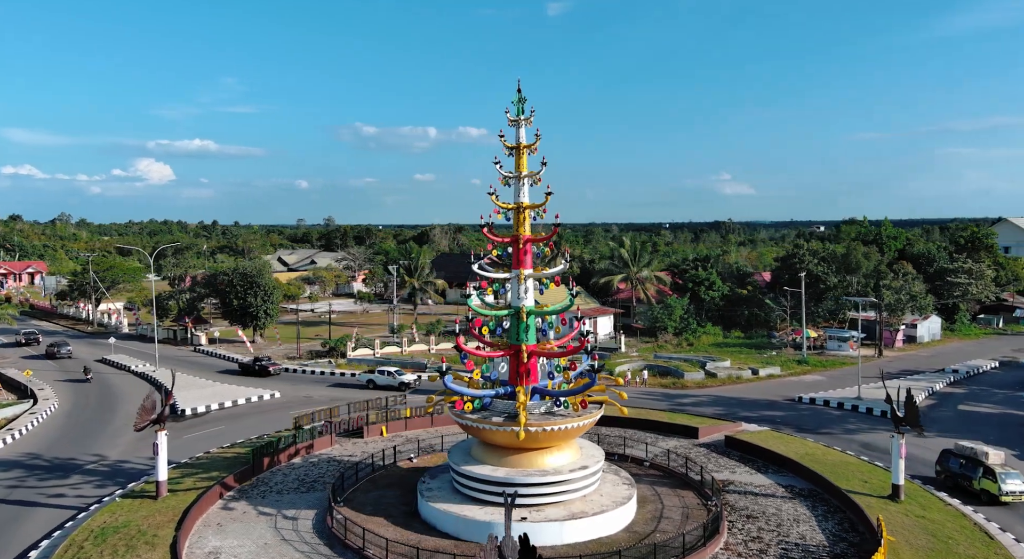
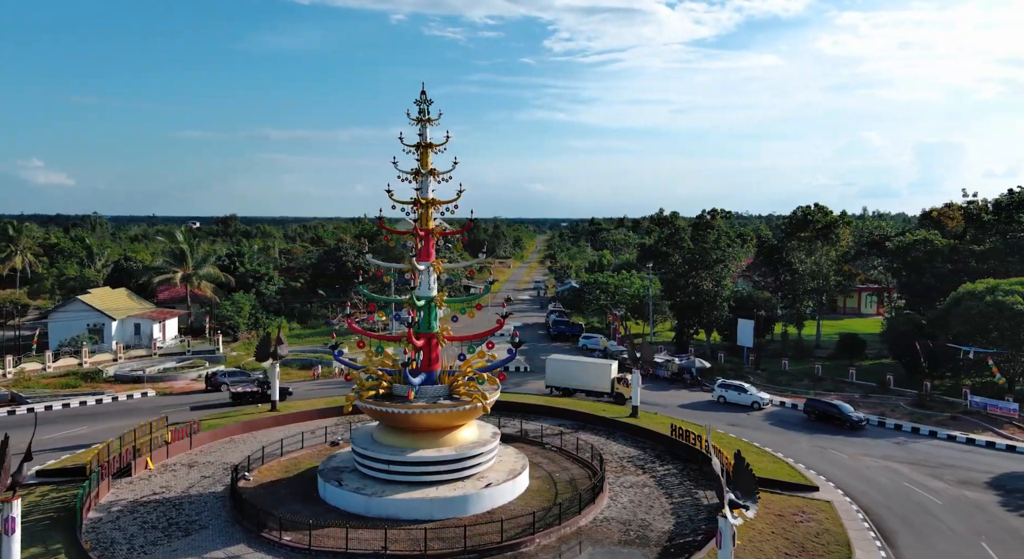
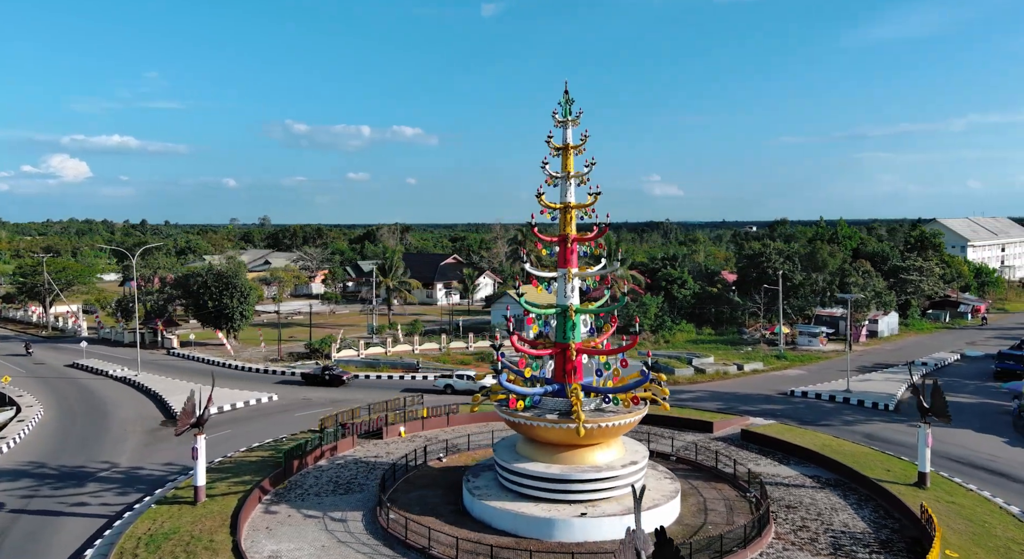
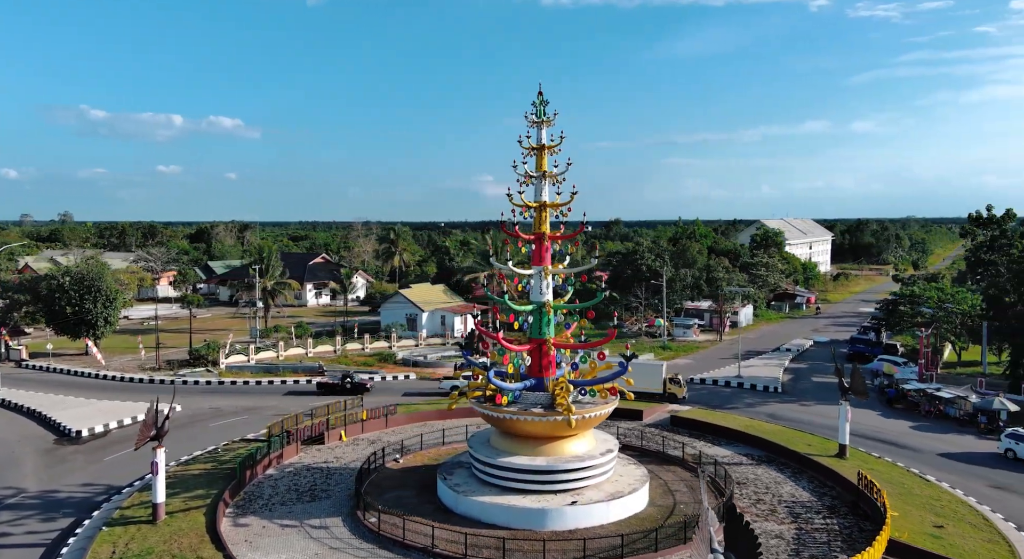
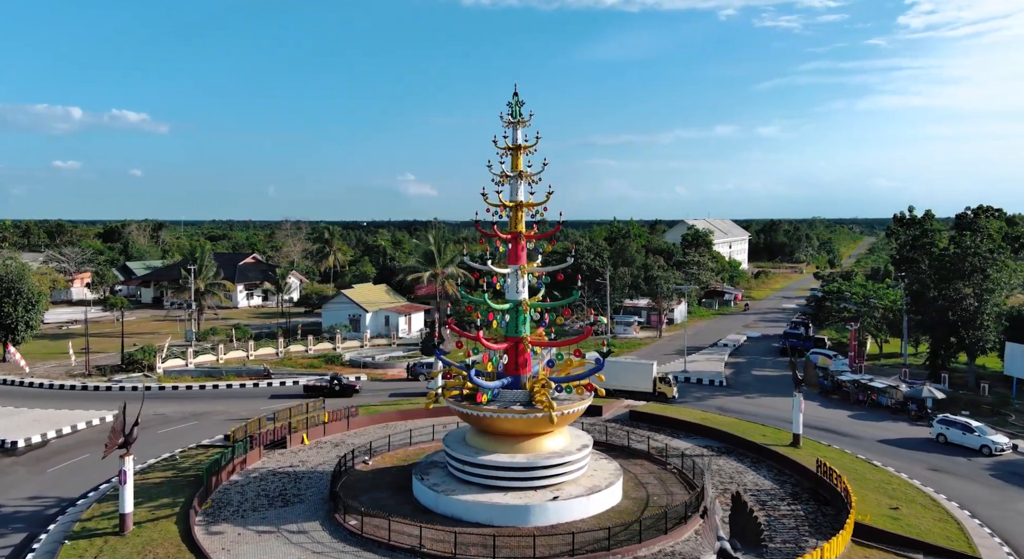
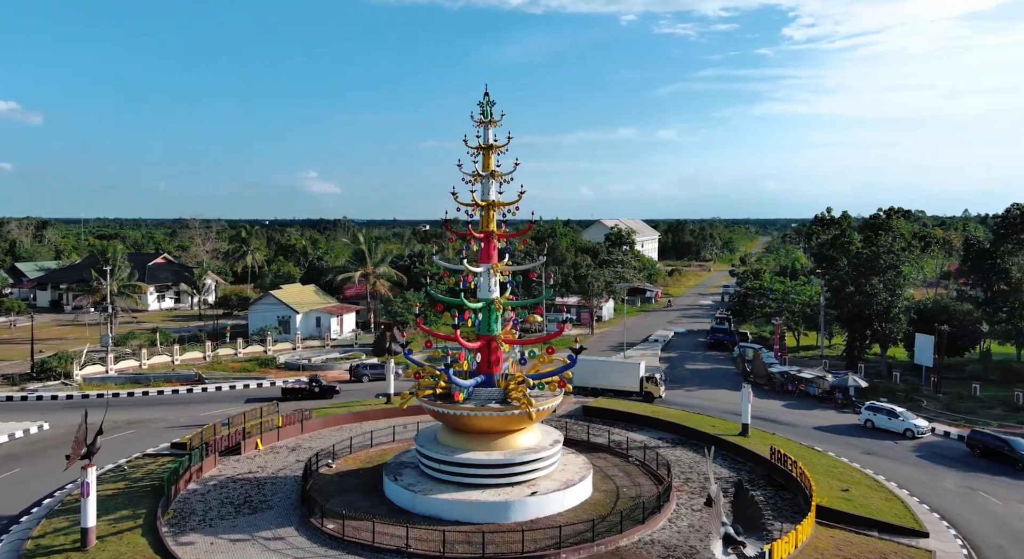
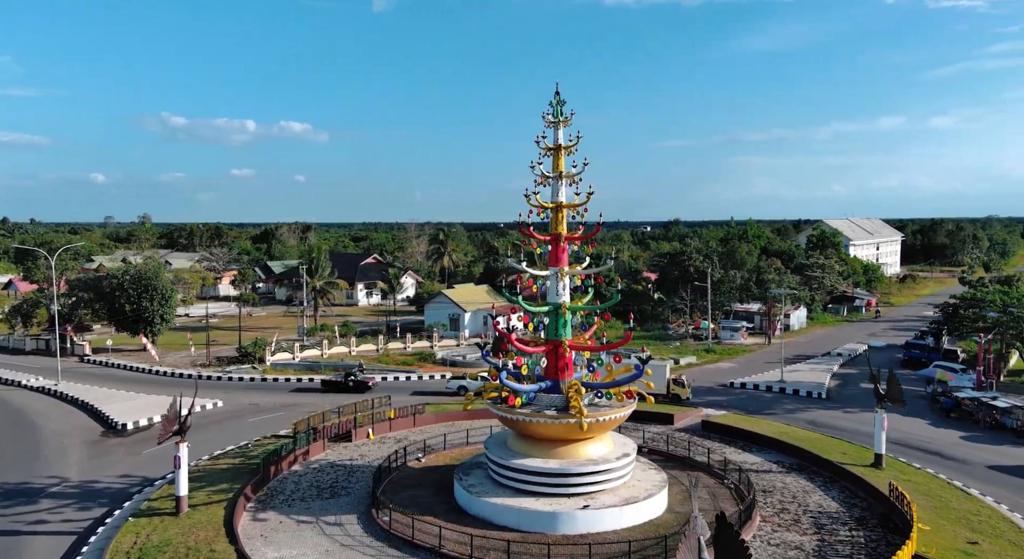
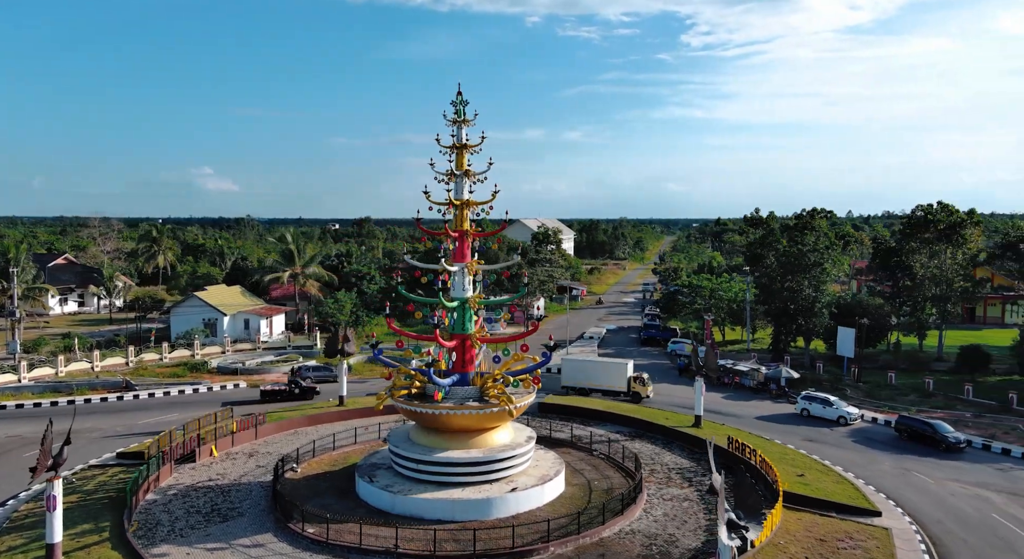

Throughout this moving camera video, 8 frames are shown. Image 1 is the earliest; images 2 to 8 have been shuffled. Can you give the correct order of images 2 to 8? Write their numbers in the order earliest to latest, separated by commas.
3, 7, 4, 5, 6, 8, 2
